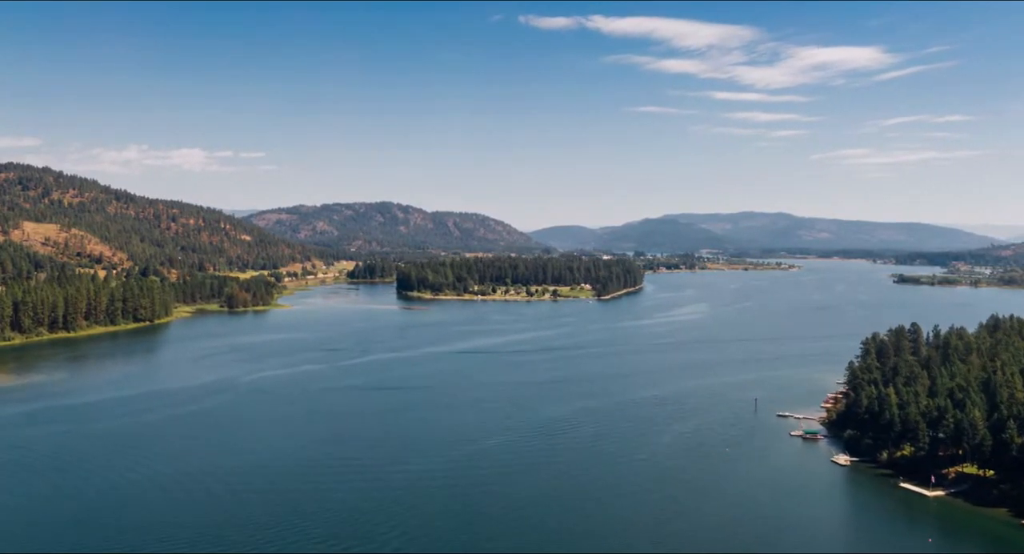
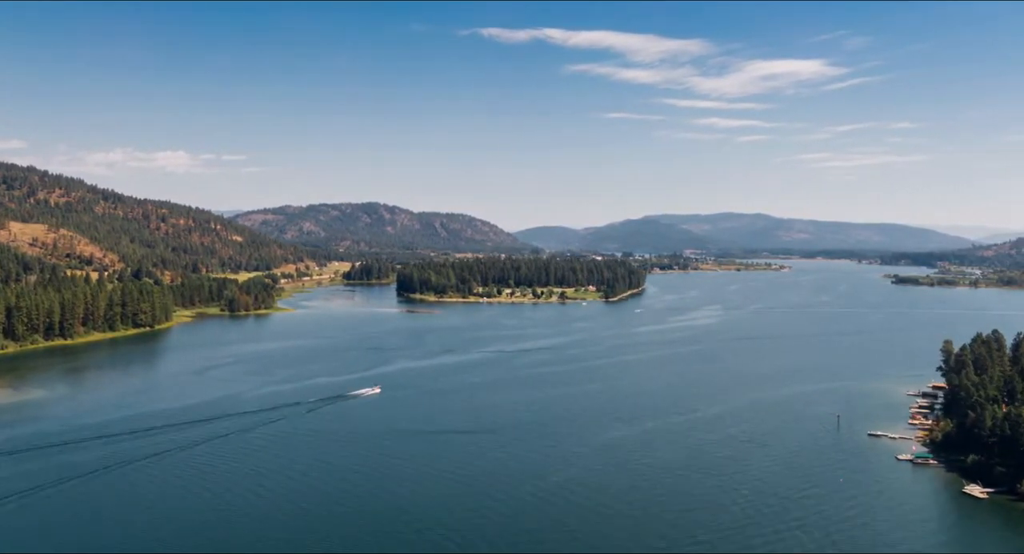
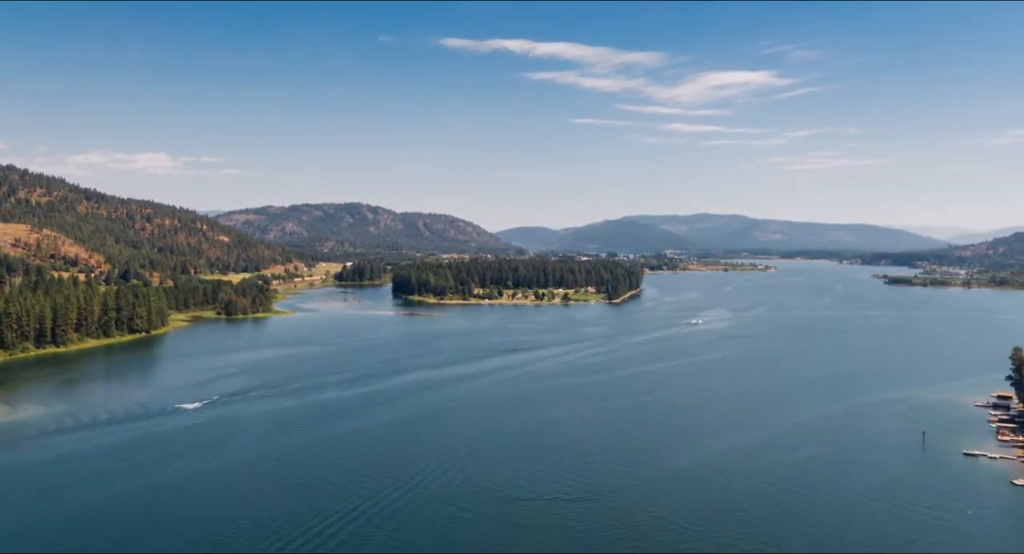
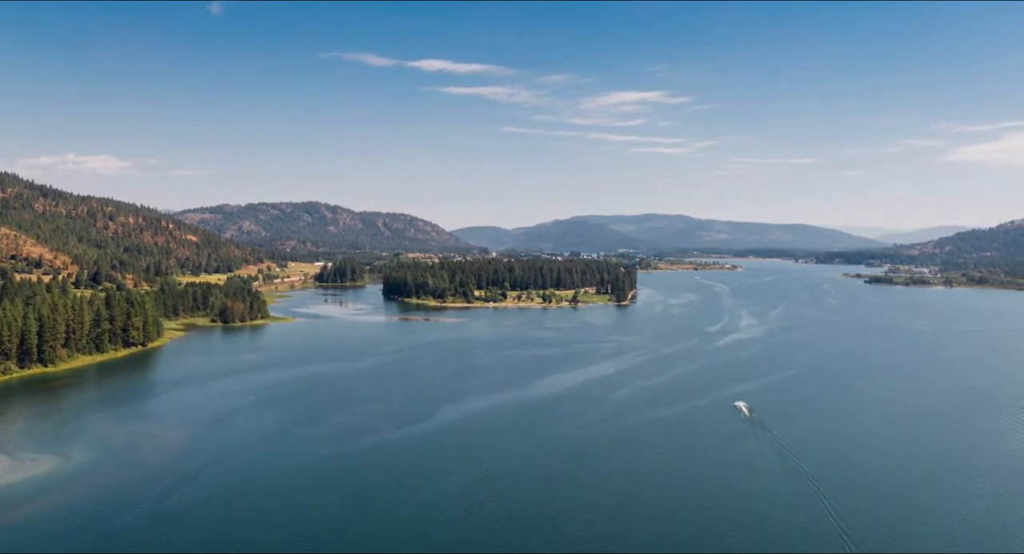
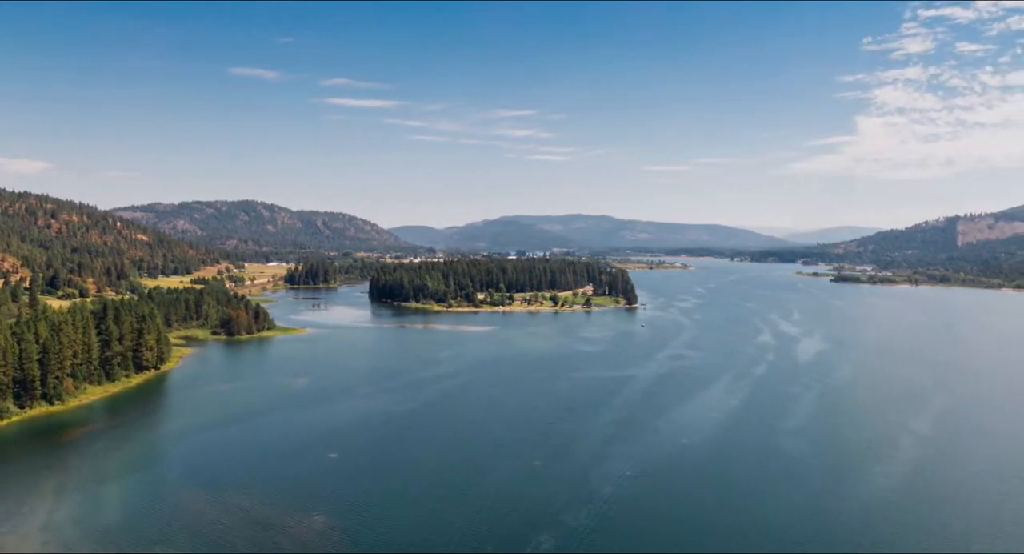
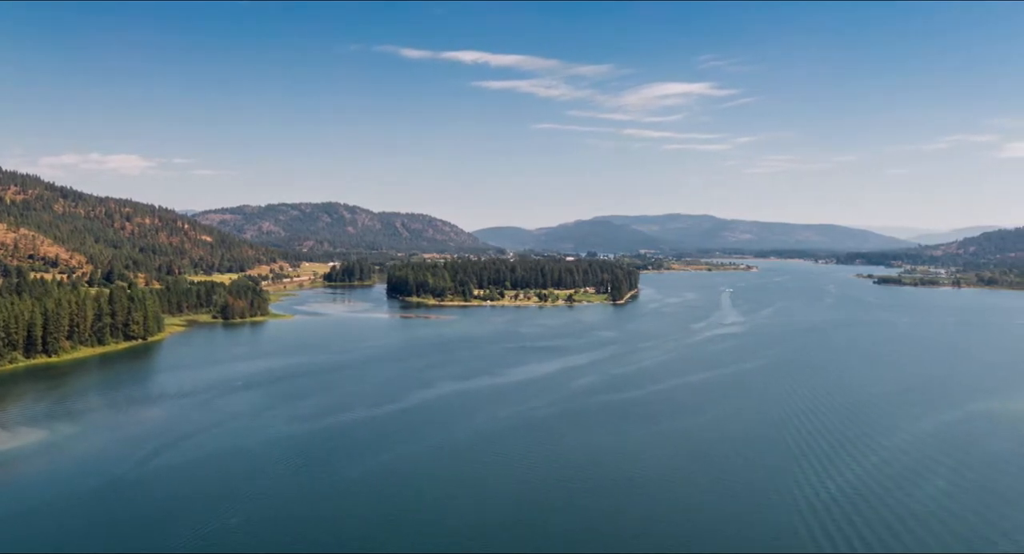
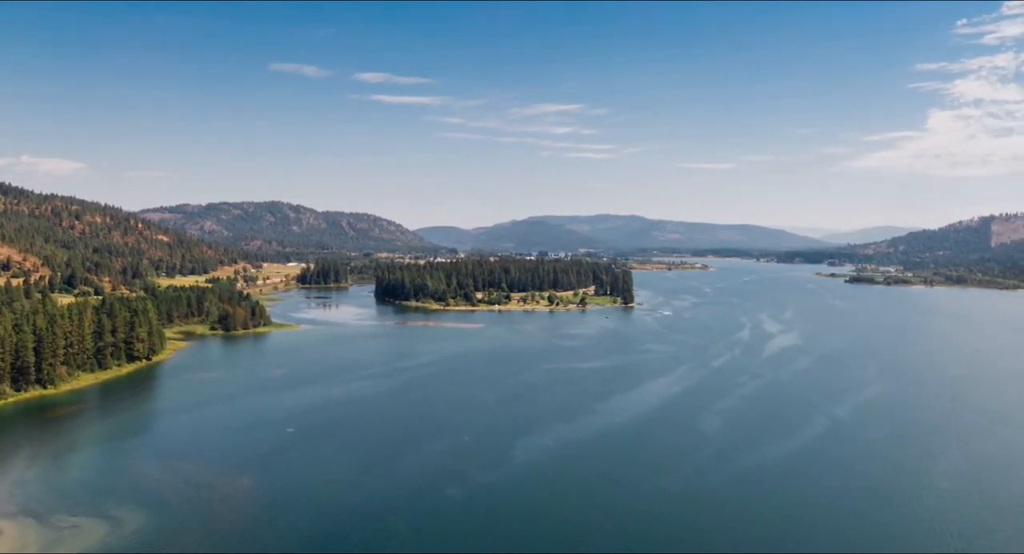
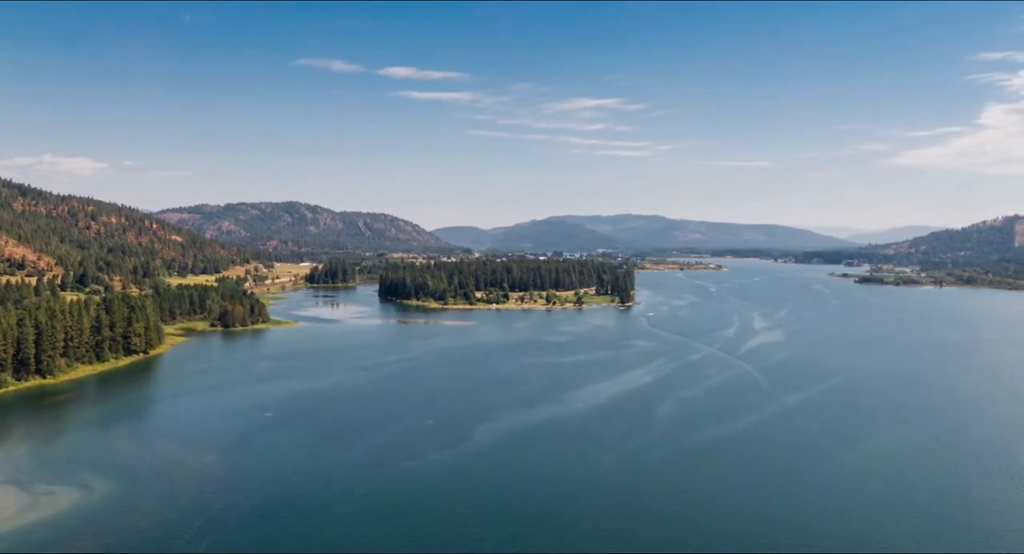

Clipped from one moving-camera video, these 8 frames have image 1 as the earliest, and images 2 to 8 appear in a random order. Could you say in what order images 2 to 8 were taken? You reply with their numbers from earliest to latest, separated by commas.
2, 3, 6, 4, 8, 7, 5
